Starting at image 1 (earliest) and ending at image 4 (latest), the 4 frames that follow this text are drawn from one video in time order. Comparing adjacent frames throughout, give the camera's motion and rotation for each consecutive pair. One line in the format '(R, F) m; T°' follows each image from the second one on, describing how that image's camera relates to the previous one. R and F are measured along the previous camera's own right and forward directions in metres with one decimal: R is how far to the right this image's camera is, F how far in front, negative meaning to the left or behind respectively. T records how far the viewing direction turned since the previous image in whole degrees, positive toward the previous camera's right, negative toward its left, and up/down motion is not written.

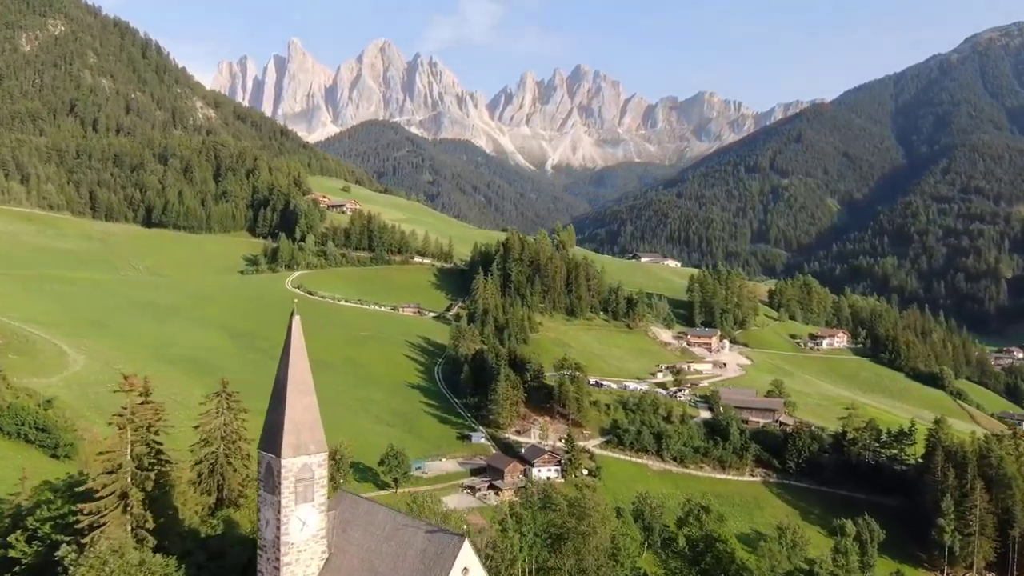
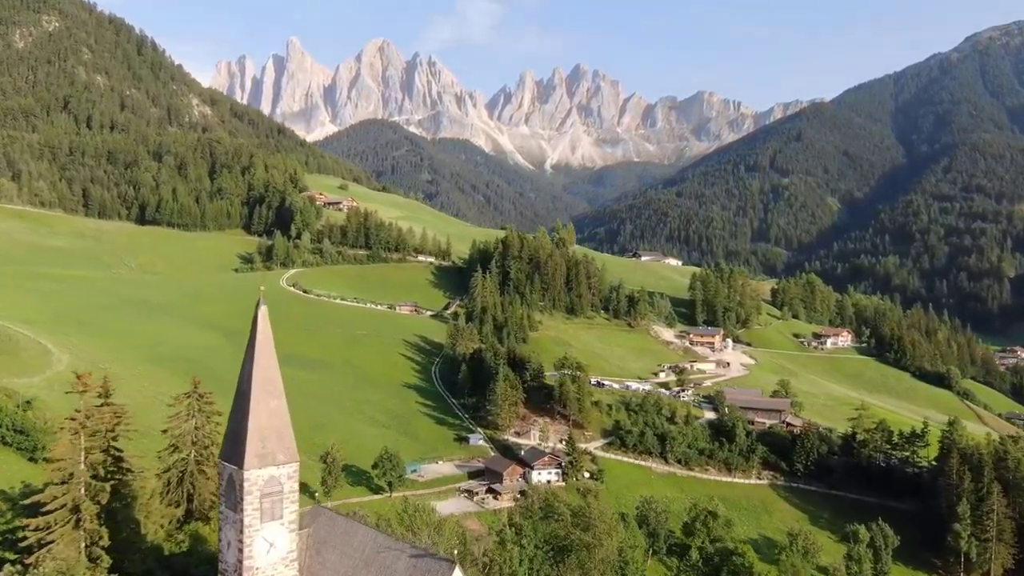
(0.0, +2.6) m; 0°
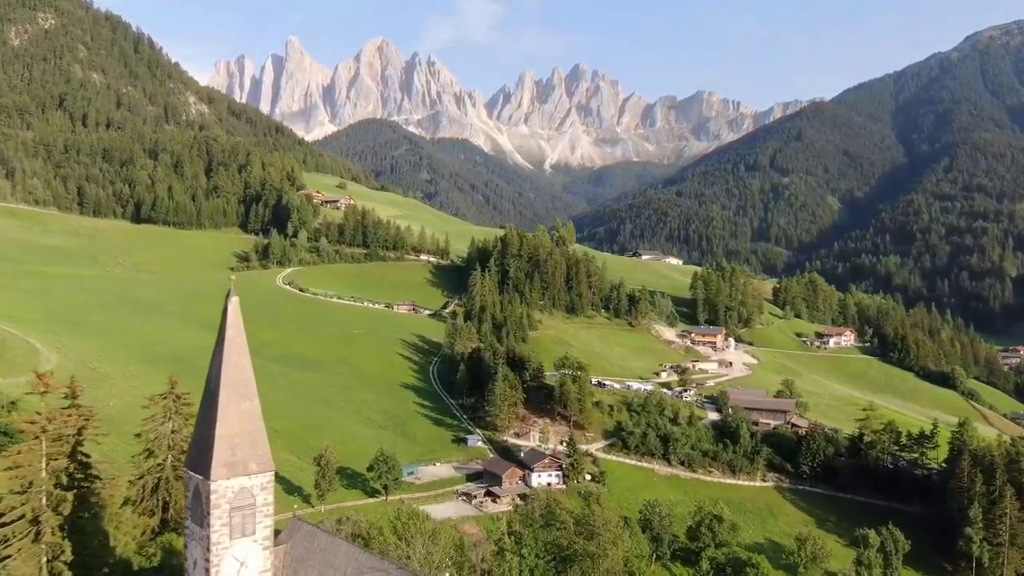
(0.0, +1.8) m; 0°
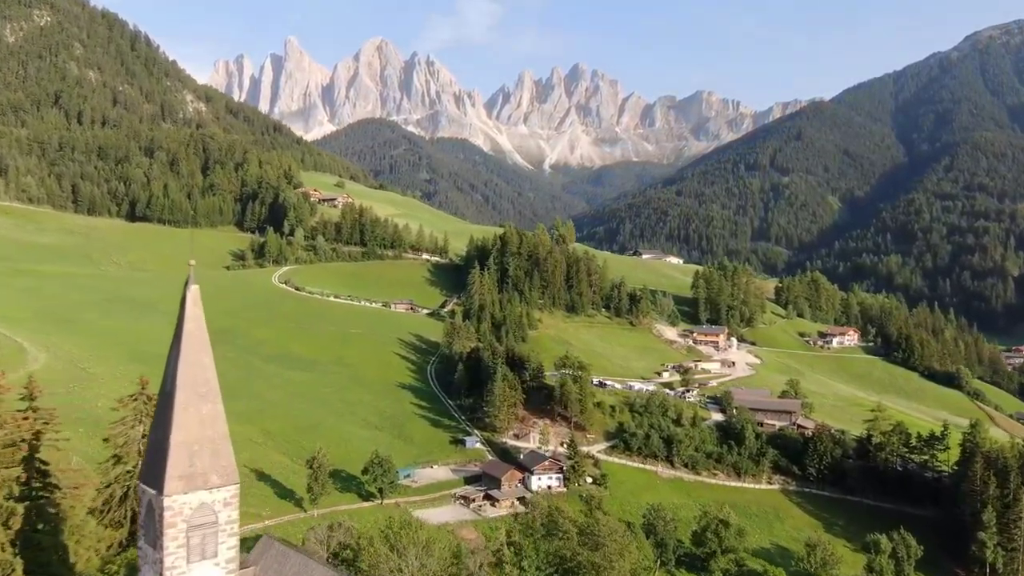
(0.0, +2.0) m; 0°
